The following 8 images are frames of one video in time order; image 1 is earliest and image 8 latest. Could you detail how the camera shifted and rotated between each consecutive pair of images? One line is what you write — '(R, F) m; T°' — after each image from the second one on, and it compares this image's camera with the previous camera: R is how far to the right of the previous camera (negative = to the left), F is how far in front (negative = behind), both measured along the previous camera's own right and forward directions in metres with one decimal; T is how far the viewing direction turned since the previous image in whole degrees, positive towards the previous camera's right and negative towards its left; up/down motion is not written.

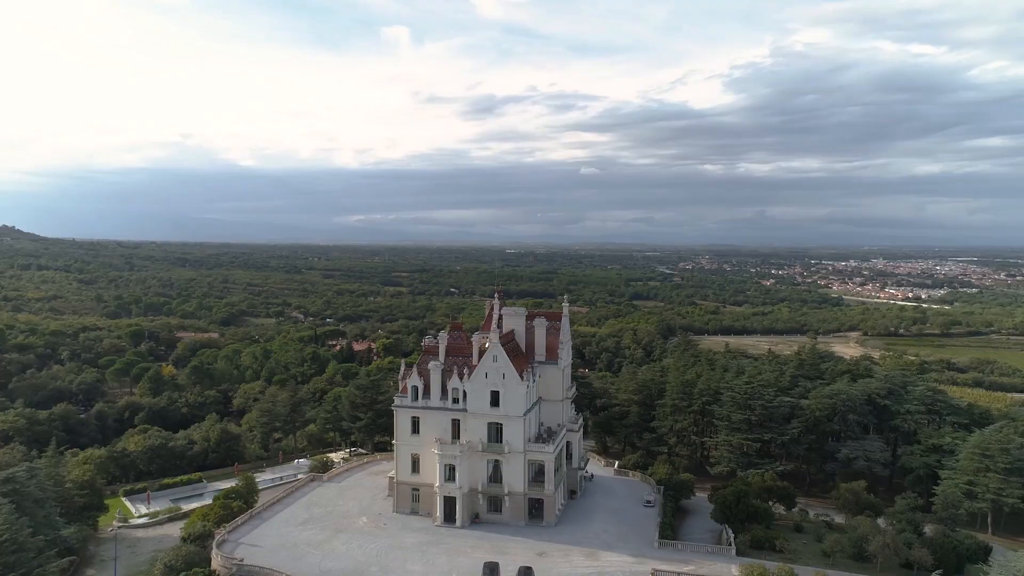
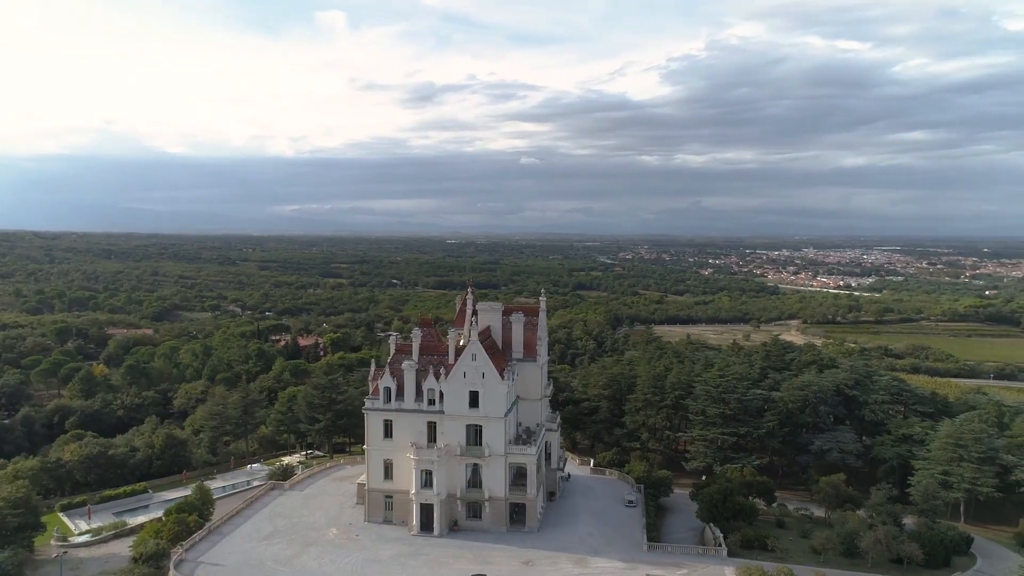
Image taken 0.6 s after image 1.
(-2.1, +2.0) m; +5°
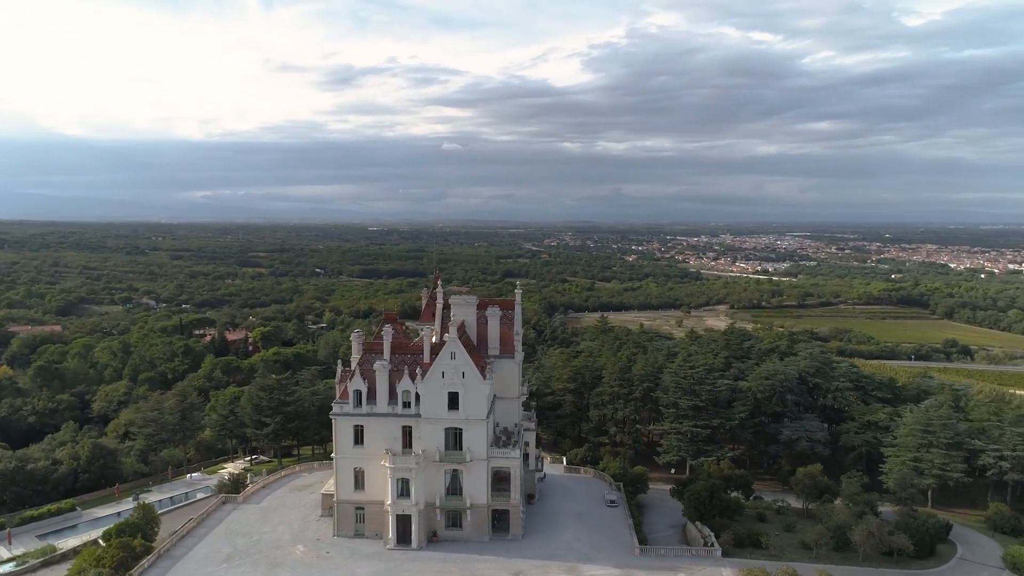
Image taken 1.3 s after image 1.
(-2.8, +2.4) m; +6°
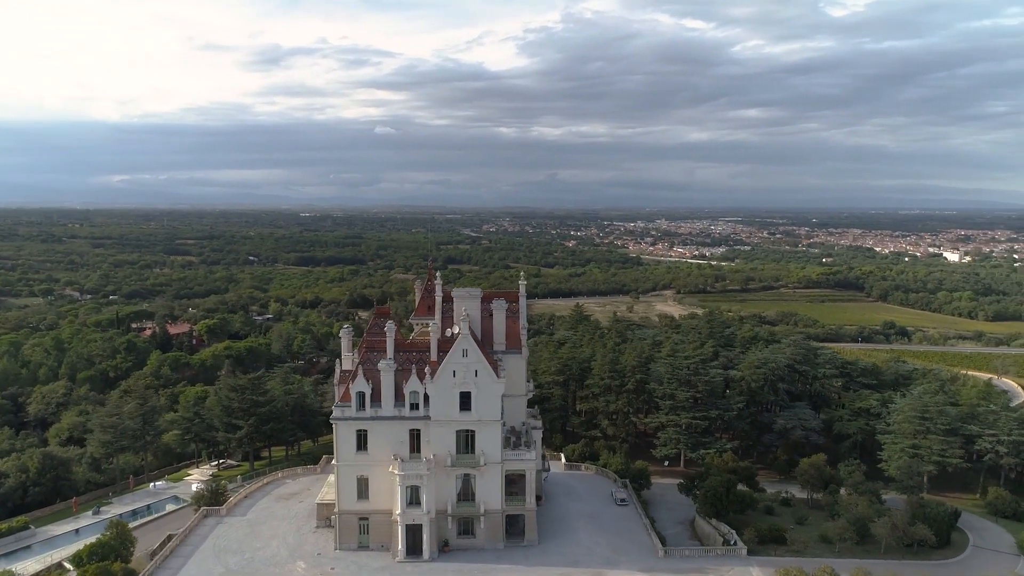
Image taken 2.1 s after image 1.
(-3.6, +2.3) m; +5°
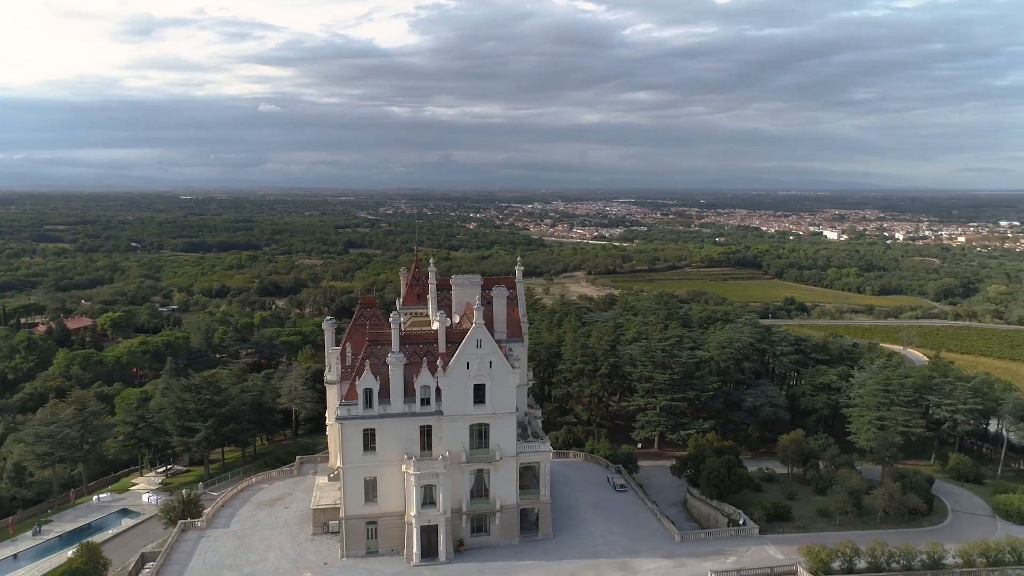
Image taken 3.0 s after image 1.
(-5.1, +1.8) m; +8°
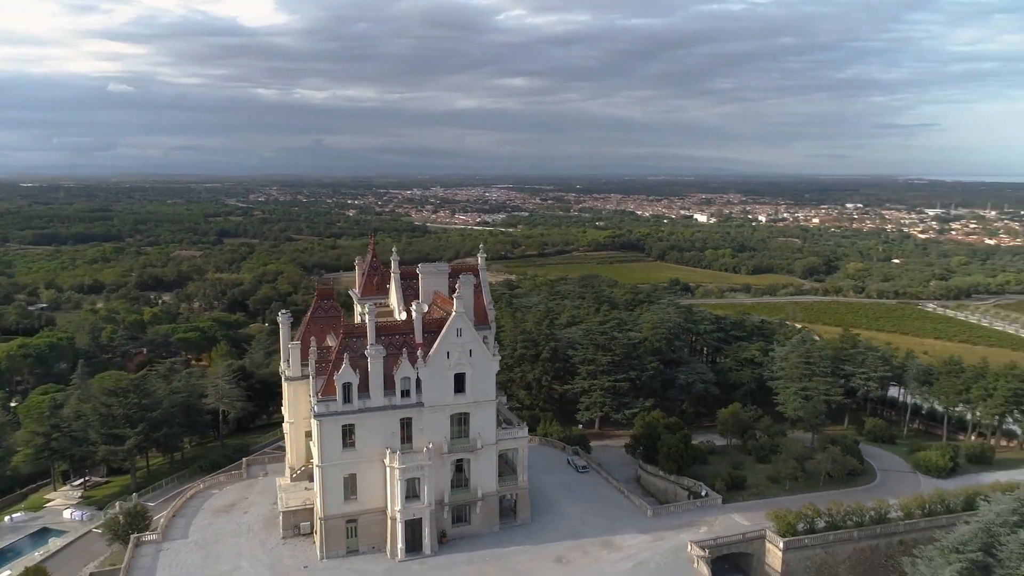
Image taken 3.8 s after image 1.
(-4.2, +0.6) m; +10°
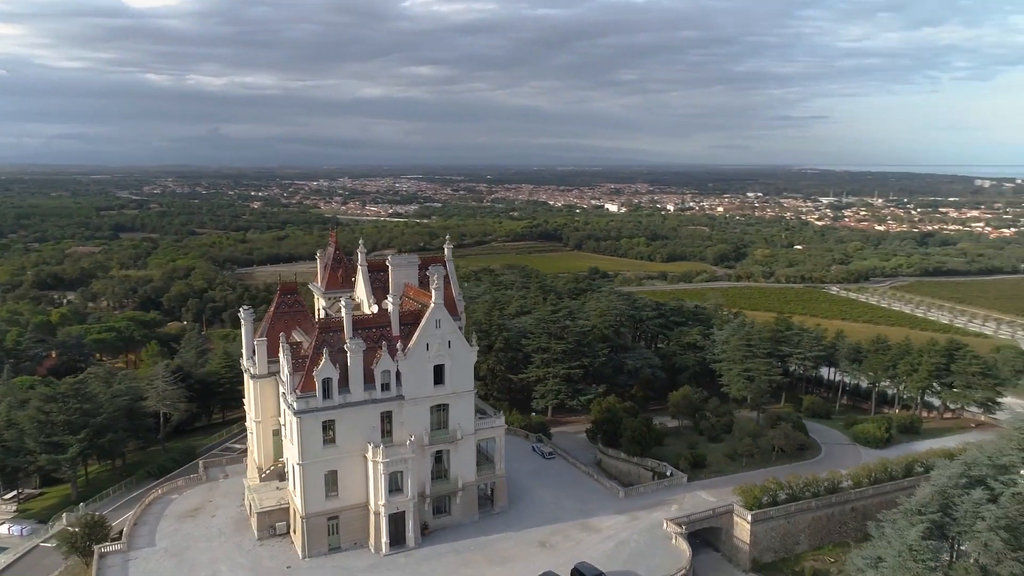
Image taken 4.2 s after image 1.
(-2.9, 0.0) m; +7°
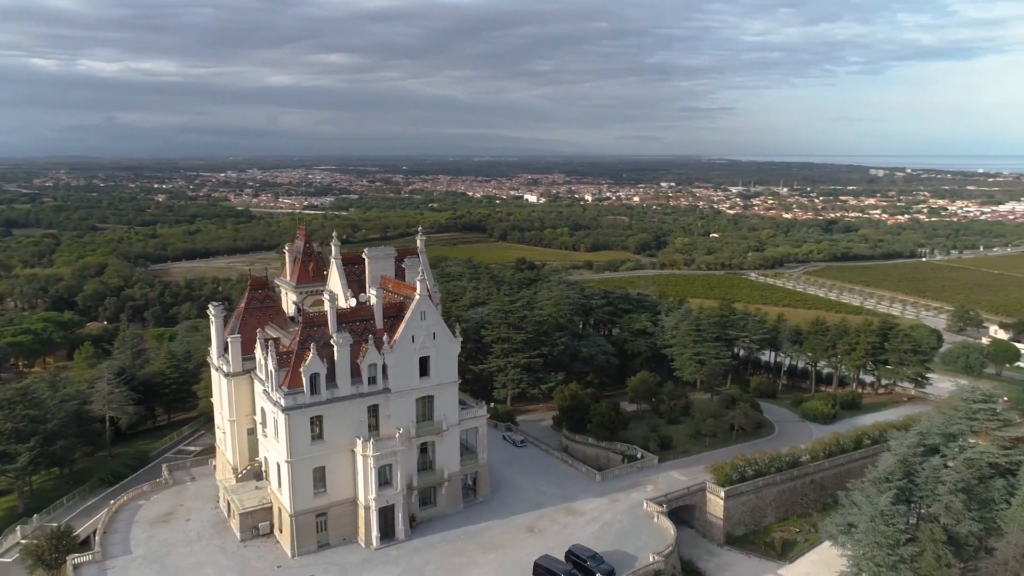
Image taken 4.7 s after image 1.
(-2.8, -0.1) m; +7°
